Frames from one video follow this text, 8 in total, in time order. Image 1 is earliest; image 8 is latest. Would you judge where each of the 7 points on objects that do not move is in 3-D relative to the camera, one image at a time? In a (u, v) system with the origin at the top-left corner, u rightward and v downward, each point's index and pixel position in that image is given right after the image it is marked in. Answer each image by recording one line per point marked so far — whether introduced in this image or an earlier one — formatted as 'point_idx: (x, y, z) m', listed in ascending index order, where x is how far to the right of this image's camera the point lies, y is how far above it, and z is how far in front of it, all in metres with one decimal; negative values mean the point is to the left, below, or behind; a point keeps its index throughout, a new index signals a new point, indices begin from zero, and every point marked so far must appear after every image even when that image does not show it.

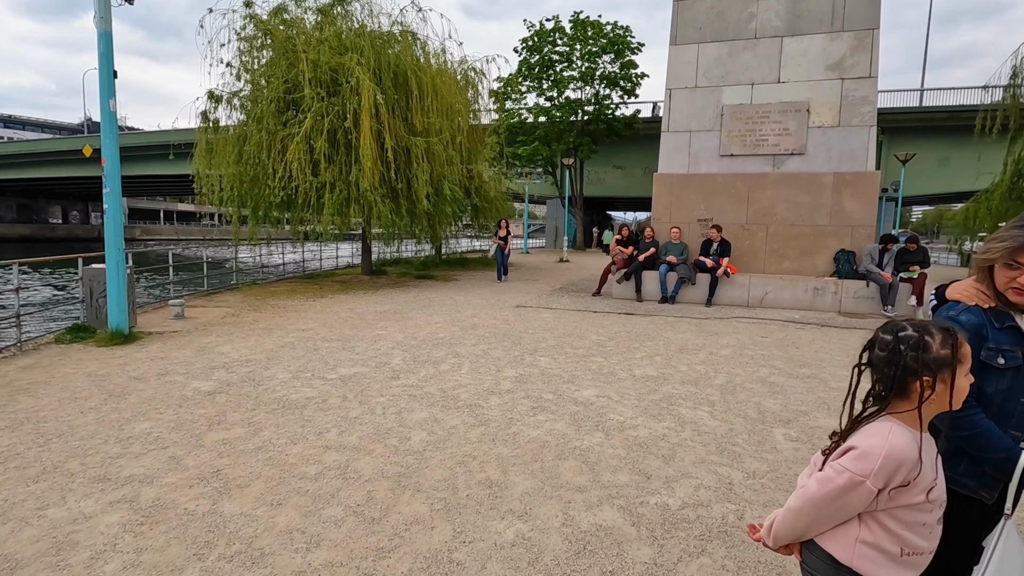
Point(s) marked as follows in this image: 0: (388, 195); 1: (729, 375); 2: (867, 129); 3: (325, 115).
0: (-3.1, +2.3, +13.3) m
1: (+2.4, -1.0, +5.8) m
2: (+6.8, +3.0, +10.2) m
3: (-4.4, +4.1, +12.5) m
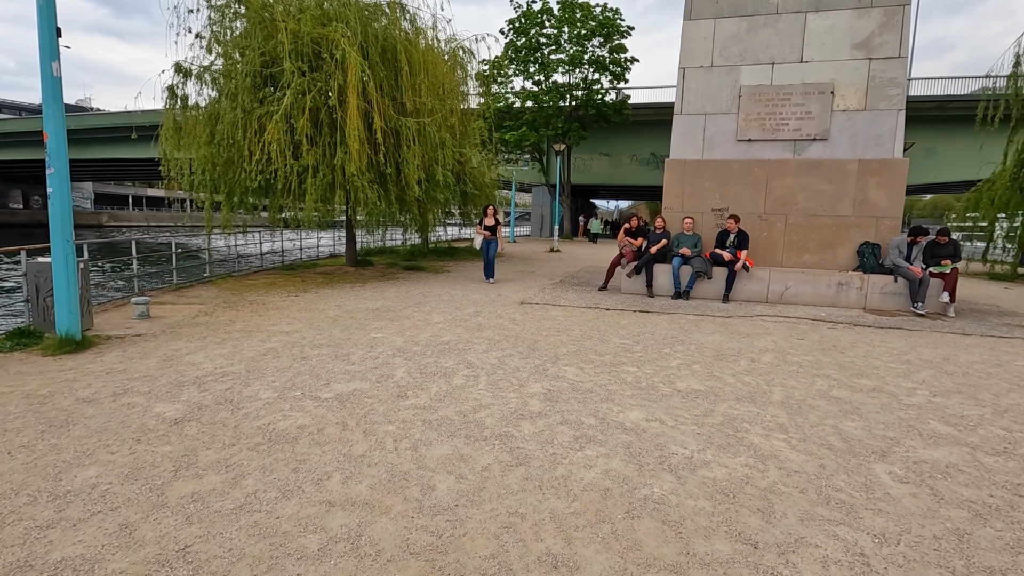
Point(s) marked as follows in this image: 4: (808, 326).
0: (-3.1, +2.5, +12.3) m
1: (+2.6, -1.0, +5.1) m
2: (+6.9, +3.1, +9.6) m
3: (-4.4, +4.2, +11.4) m
4: (+4.5, -0.6, +8.0) m
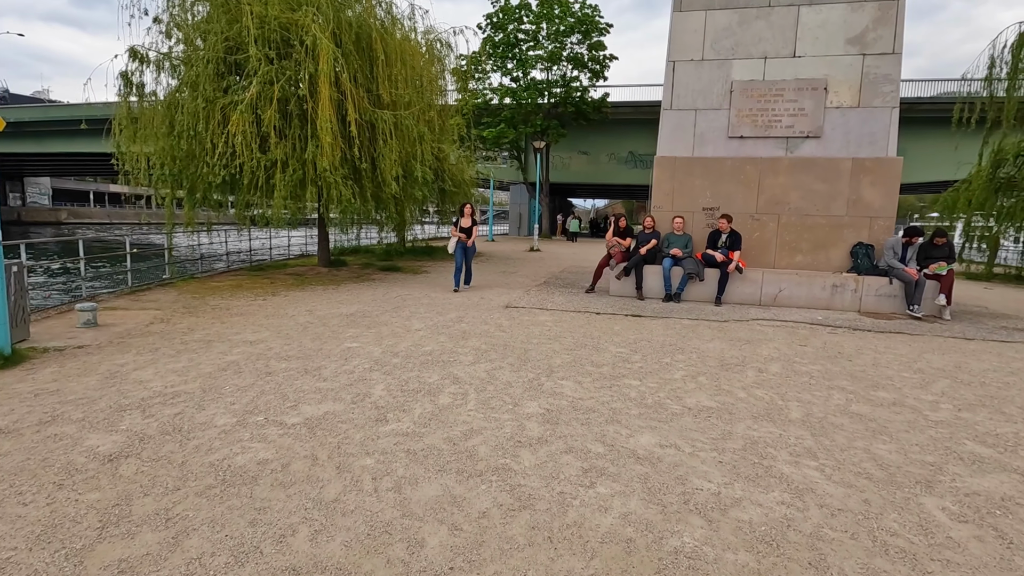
0: (-3.5, +2.4, +11.6) m
1: (+2.6, -1.0, +4.7) m
2: (+6.6, +3.1, +9.3) m
3: (-4.7, +4.1, +10.6) m
4: (+4.3, -0.6, +7.7) m
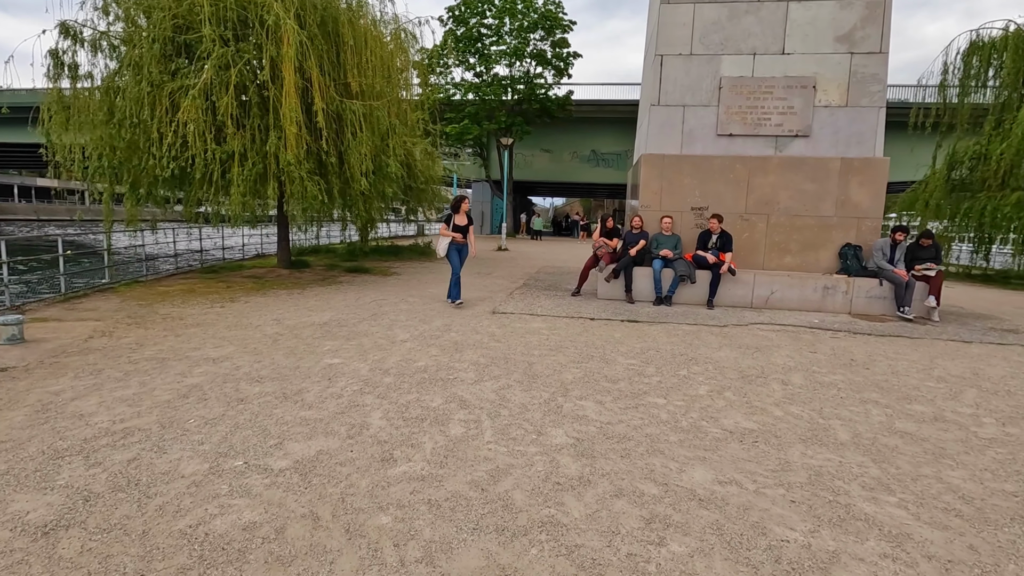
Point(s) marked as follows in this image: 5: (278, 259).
0: (-3.9, +2.4, +10.7) m
1: (+2.7, -1.1, +4.3) m
2: (+6.3, +3.1, +9.2) m
3: (-5.1, +4.1, +9.7) m
4: (+4.2, -0.7, +7.4) m
5: (-6.1, +0.8, +13.9) m
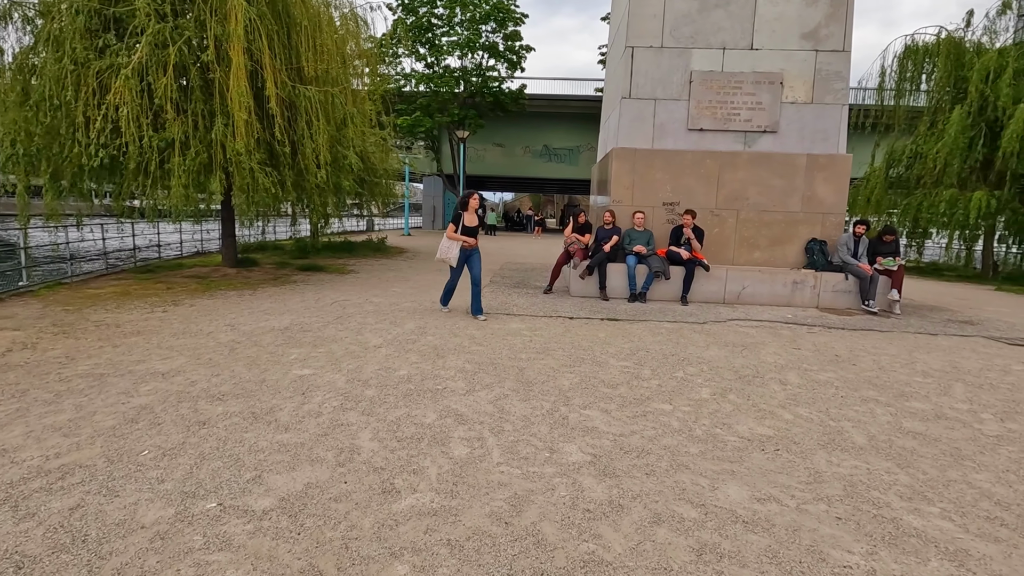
0: (-4.5, +2.3, +9.9) m
1: (+2.7, -1.1, +4.2) m
2: (+5.8, +3.2, +9.4) m
3: (-5.6, +4.0, +8.7) m
4: (+3.9, -0.6, +7.4) m
5: (-7.0, +0.8, +12.9) m
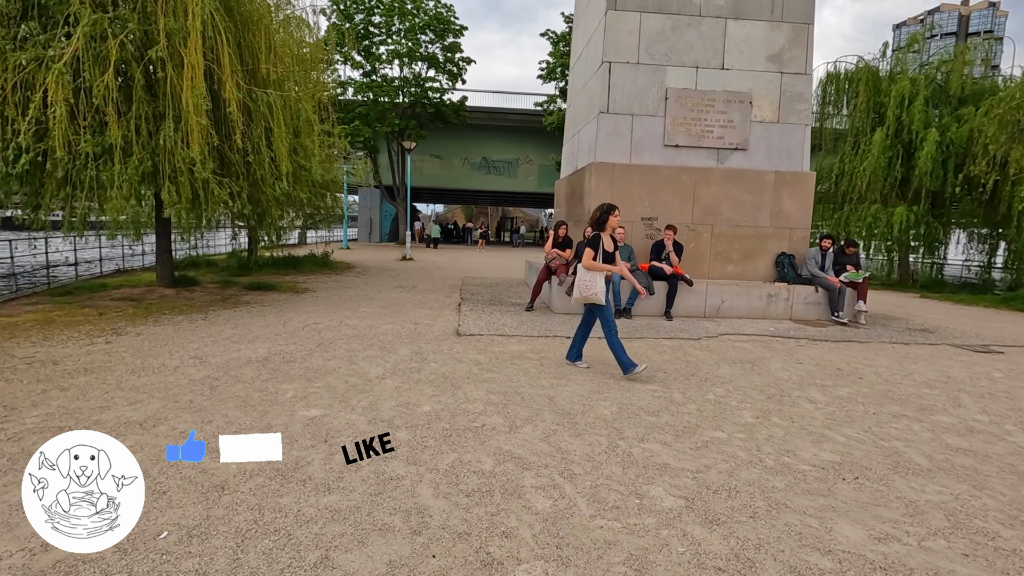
0: (-4.9, +2.0, +8.9) m
1: (+3.1, -1.2, +4.2) m
2: (+5.4, +3.0, +9.9) m
3: (-5.8, +3.6, +7.7) m
4: (+3.8, -0.8, +7.6) m
5: (-7.7, +0.3, +11.6) m
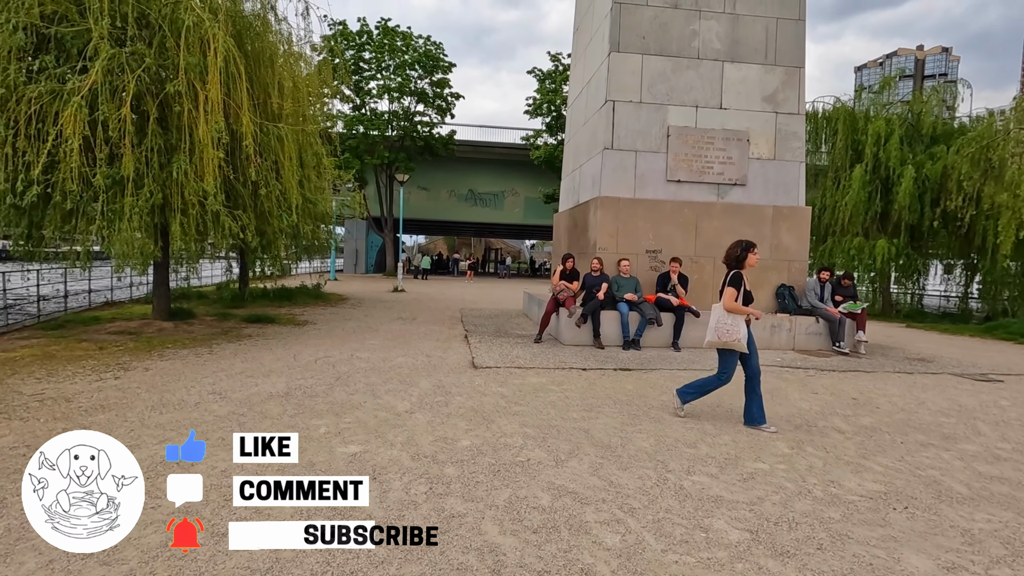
0: (-4.7, +1.4, +8.9) m
1: (+3.5, -1.5, +4.3) m
2: (+5.5, +2.4, +10.3) m
3: (-5.6, +3.2, +7.7) m
4: (+4.0, -1.3, +7.7) m
5: (-7.6, -0.4, +11.3) m
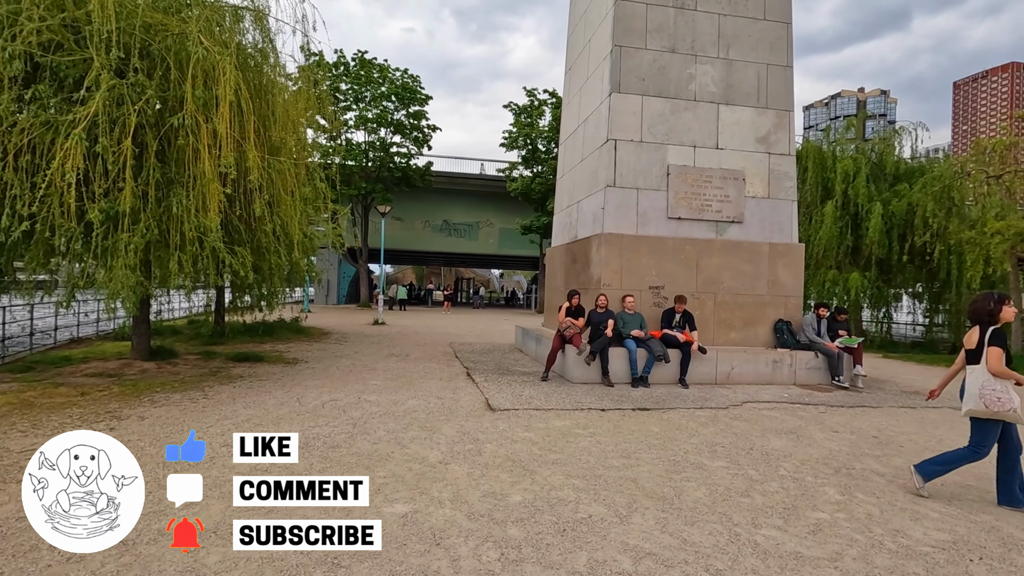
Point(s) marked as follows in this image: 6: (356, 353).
0: (-4.6, +0.8, +8.5) m
1: (+3.9, -1.9, +4.3) m
2: (+5.6, +1.7, +10.6) m
3: (-5.4, +2.6, +7.4) m
4: (+4.3, -1.8, +7.8) m
5: (-7.6, -1.2, +10.7) m
6: (-3.7, -1.6, +12.7) m
